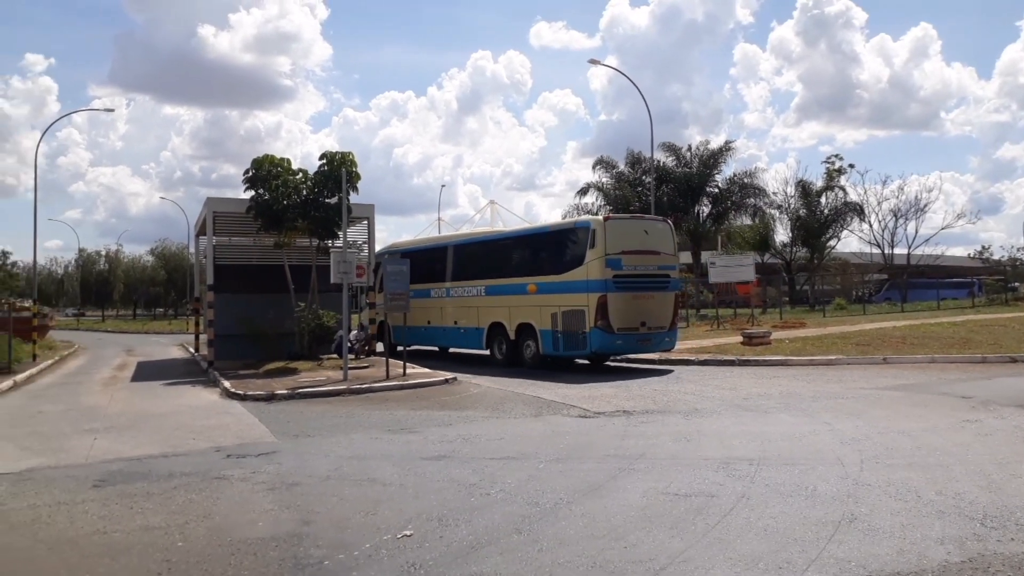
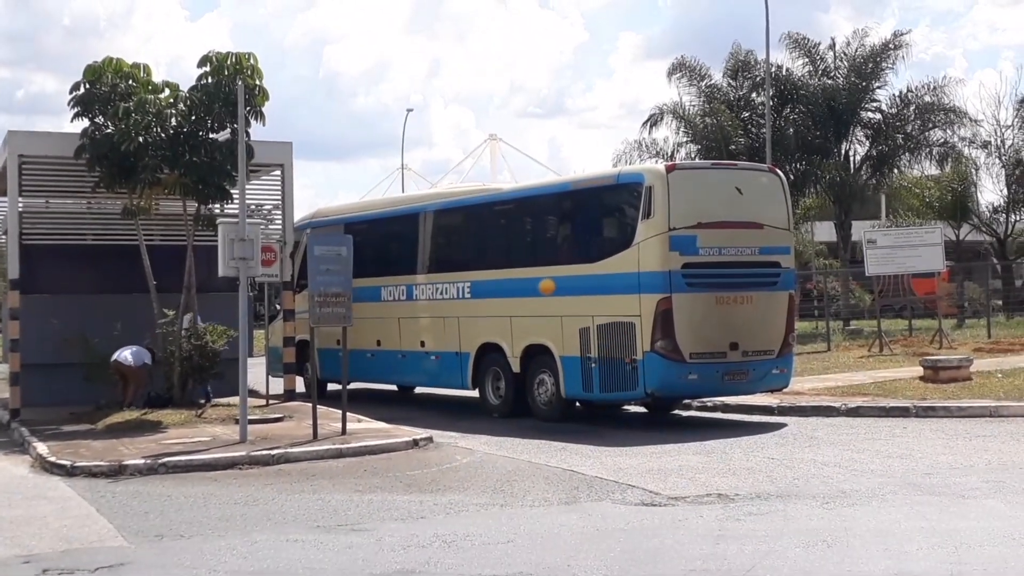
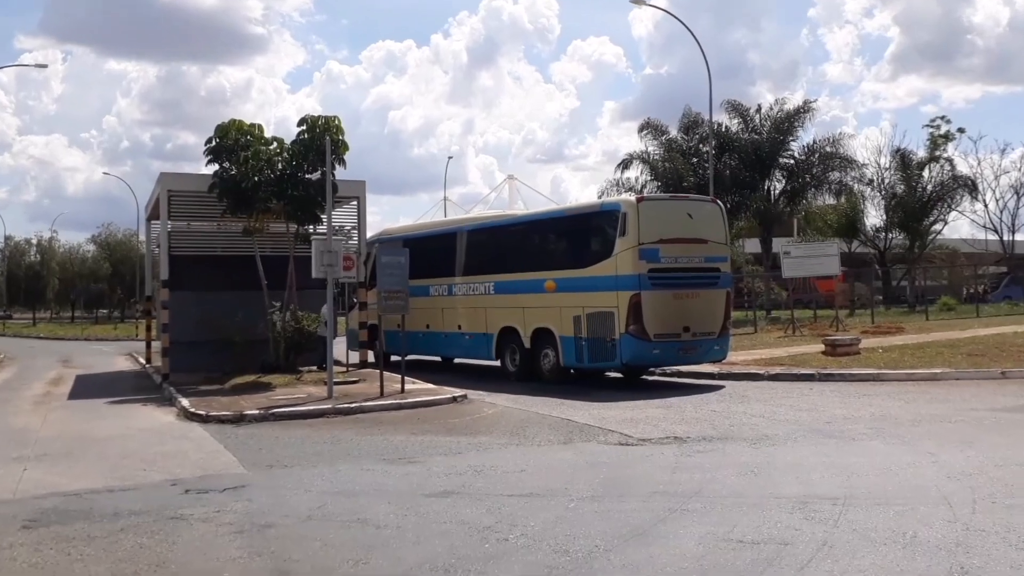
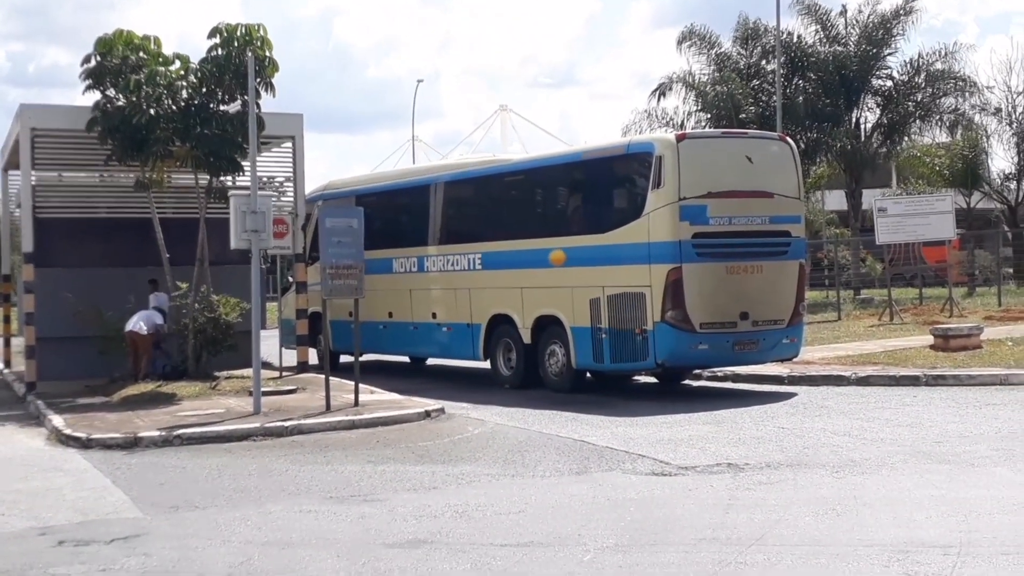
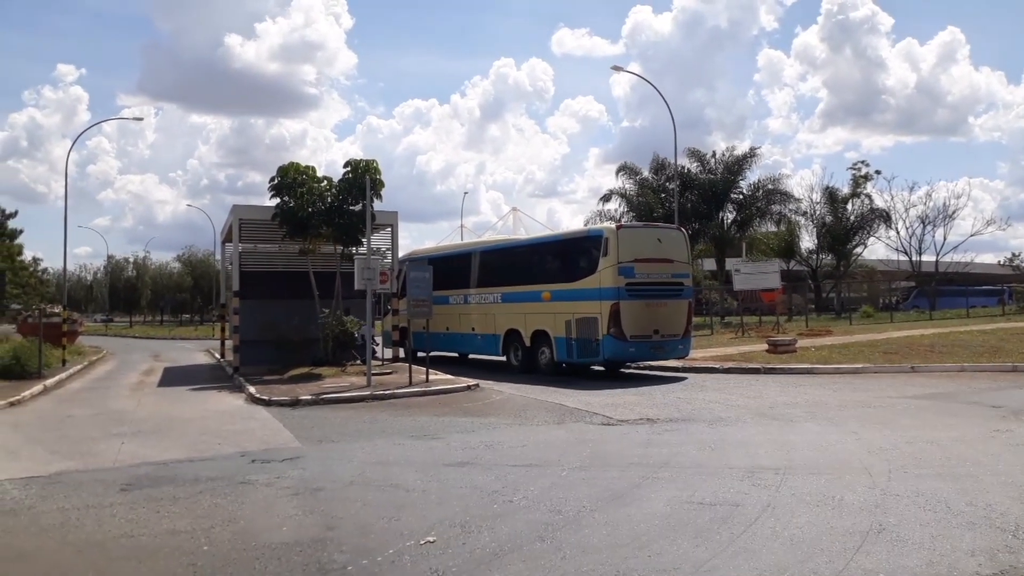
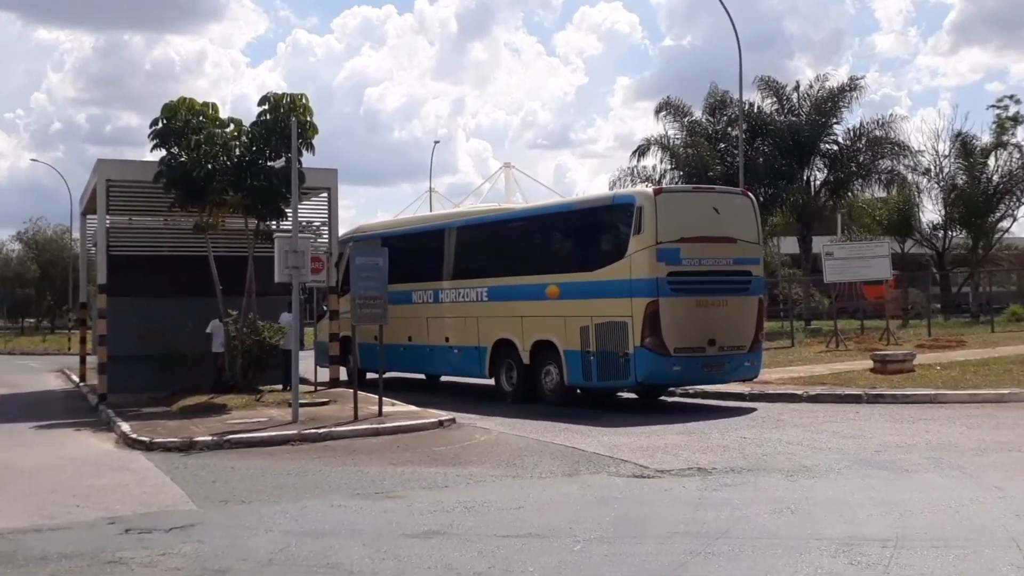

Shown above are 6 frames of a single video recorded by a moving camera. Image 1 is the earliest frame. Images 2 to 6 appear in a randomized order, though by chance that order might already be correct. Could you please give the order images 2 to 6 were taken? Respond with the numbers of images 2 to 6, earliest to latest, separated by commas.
5, 3, 6, 2, 4
